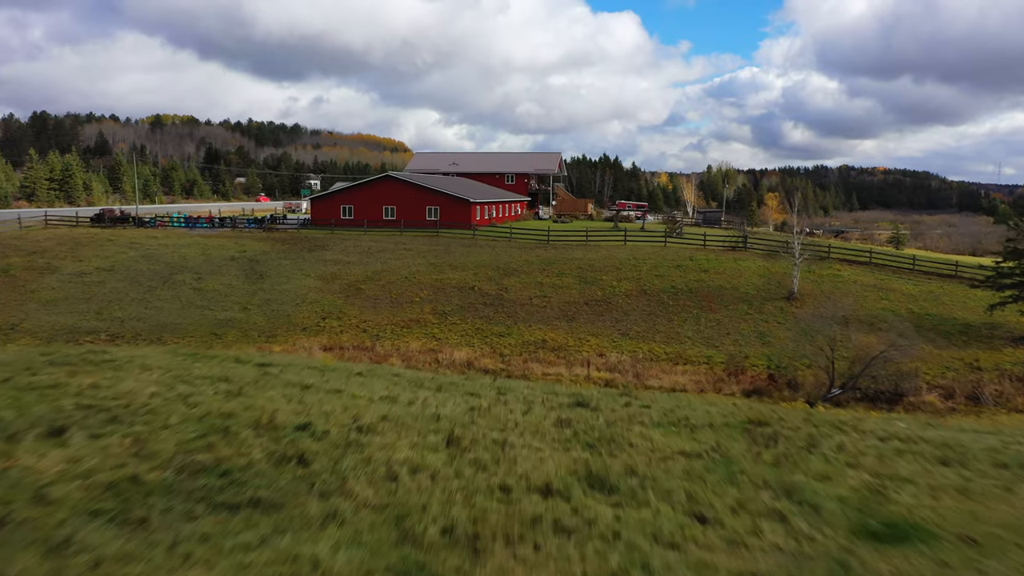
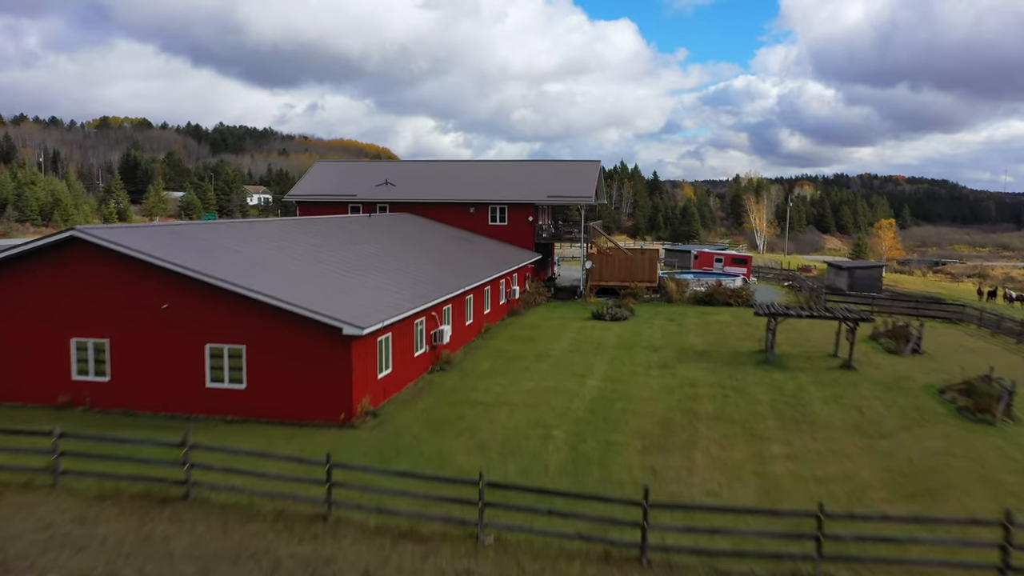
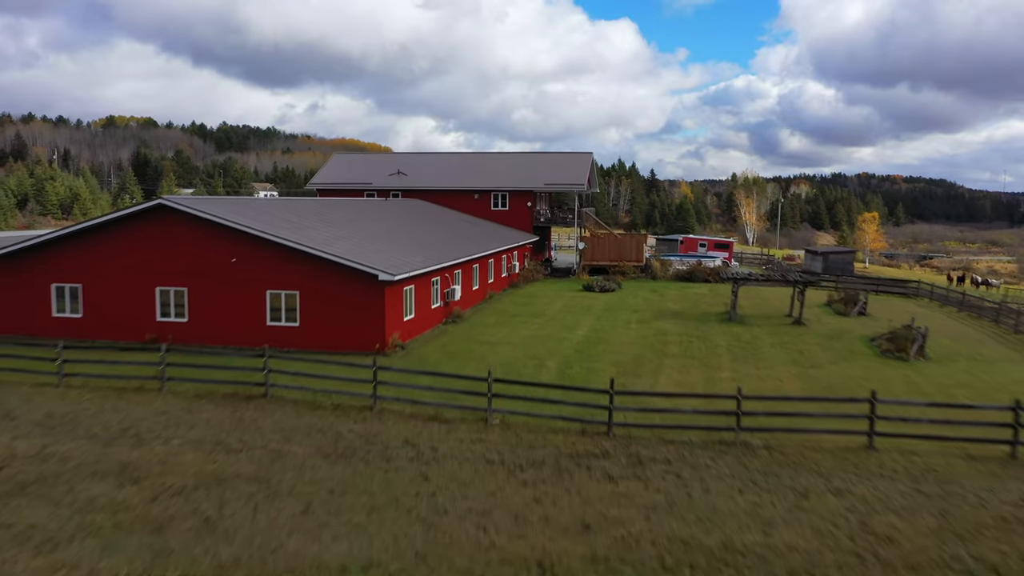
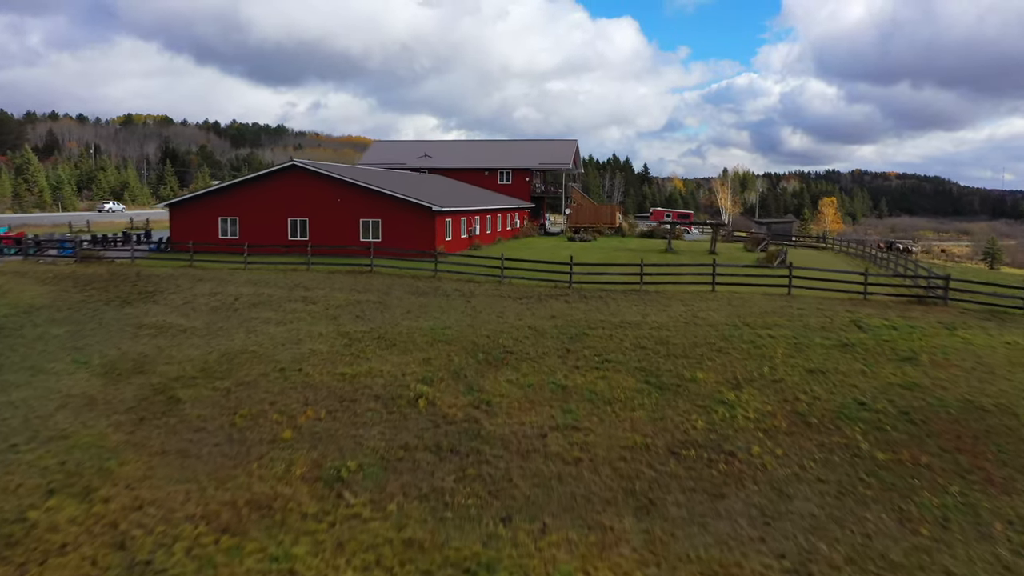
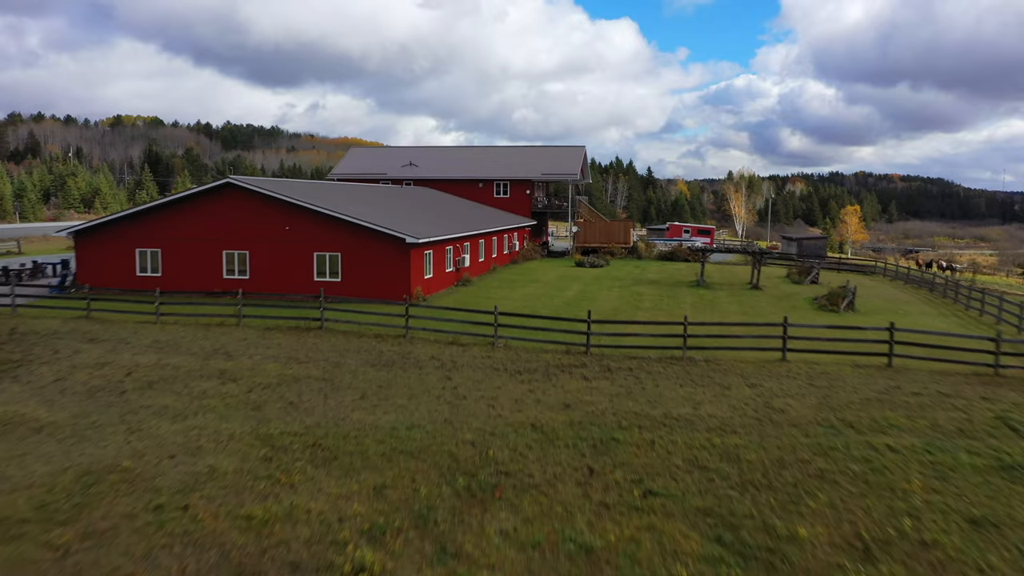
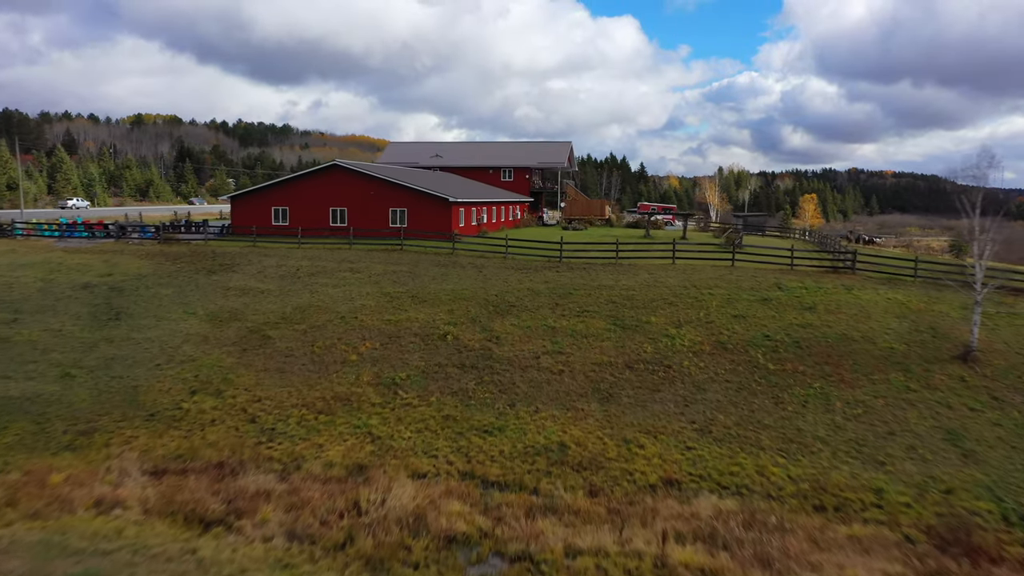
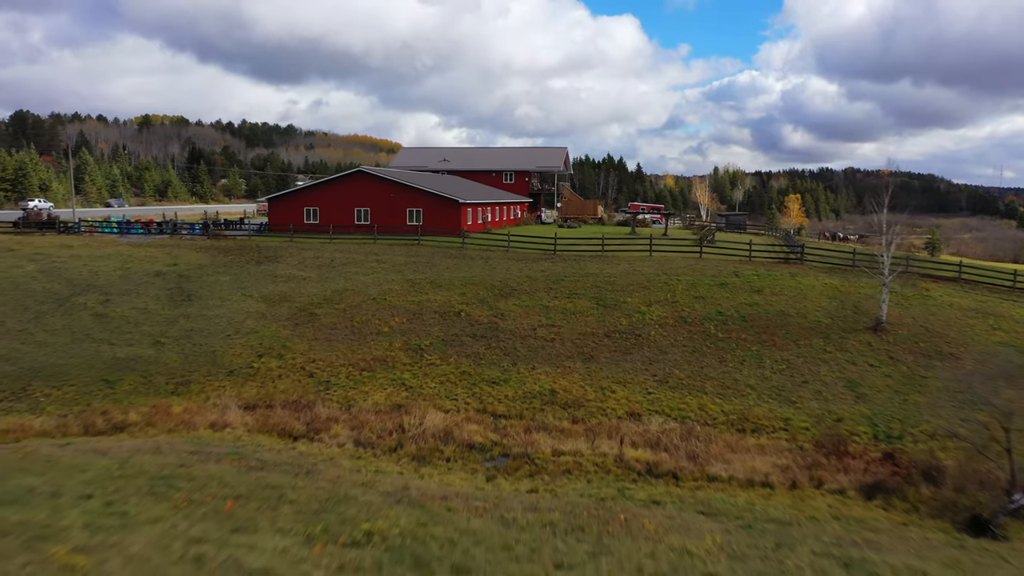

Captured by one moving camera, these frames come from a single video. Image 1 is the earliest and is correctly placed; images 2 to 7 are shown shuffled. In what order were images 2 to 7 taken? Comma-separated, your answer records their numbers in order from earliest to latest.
7, 6, 4, 5, 3, 2
